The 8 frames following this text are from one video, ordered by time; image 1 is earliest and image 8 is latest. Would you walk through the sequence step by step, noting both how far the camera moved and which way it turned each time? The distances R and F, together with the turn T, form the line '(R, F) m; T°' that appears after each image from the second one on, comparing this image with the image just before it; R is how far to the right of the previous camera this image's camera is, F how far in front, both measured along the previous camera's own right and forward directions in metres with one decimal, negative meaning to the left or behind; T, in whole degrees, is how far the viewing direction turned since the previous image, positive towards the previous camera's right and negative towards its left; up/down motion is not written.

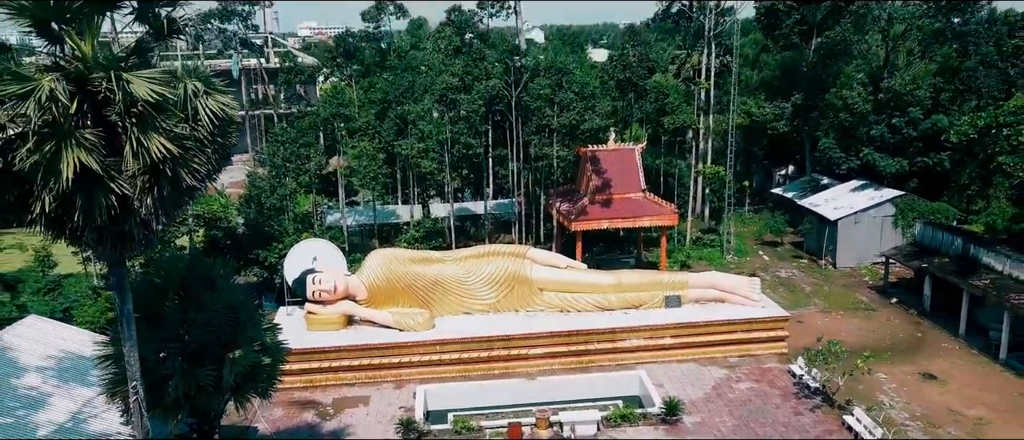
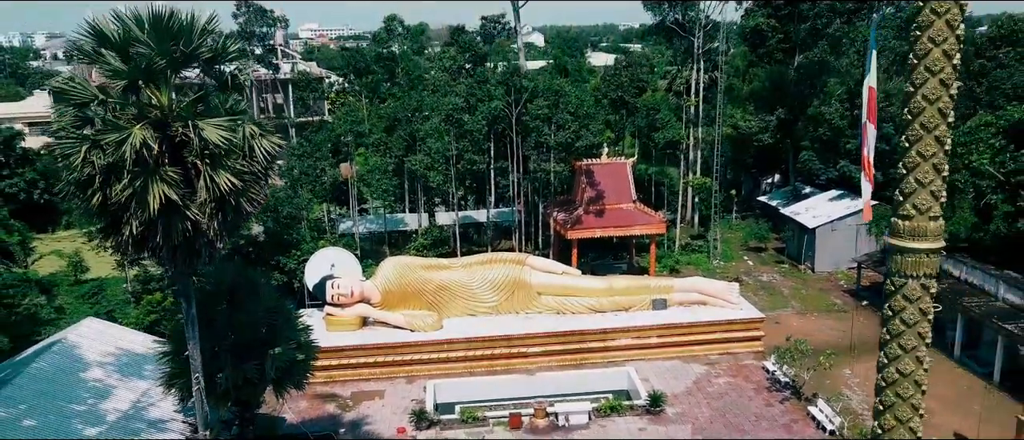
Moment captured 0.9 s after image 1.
(0.0, -1.2) m; 0°
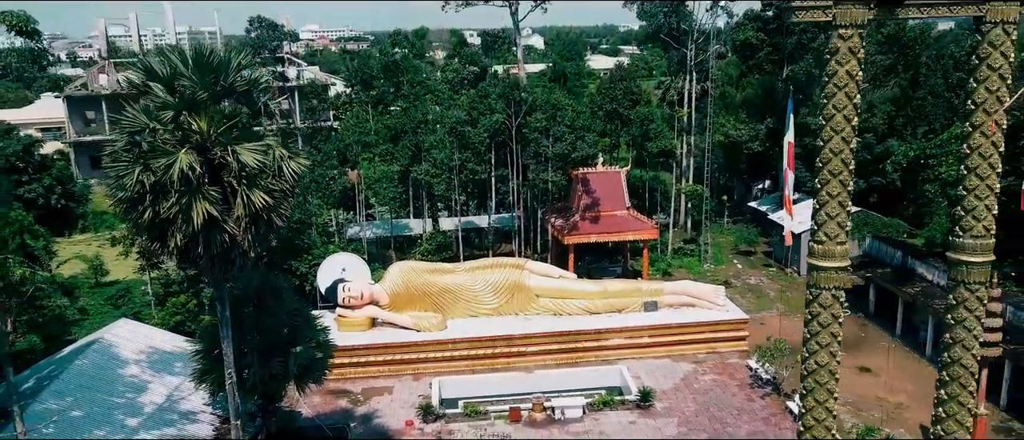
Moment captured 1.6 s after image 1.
(0.0, -0.9) m; 0°
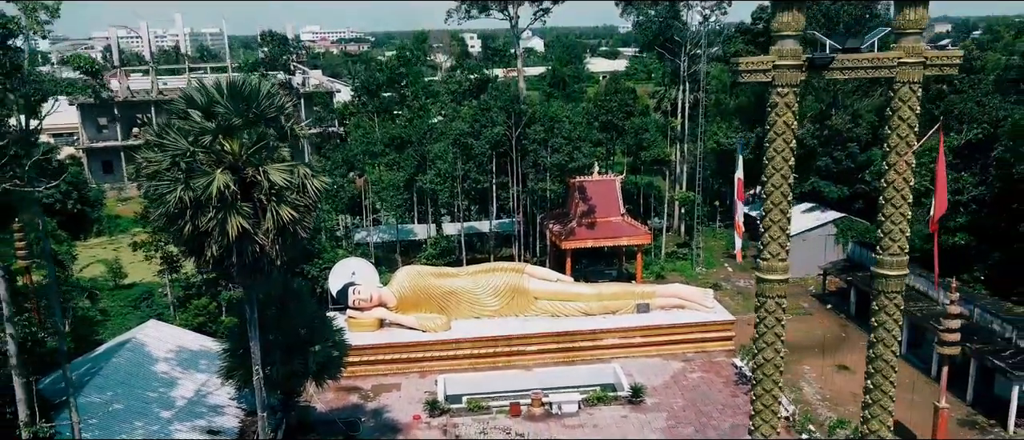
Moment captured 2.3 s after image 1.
(0.0, -0.9) m; 0°
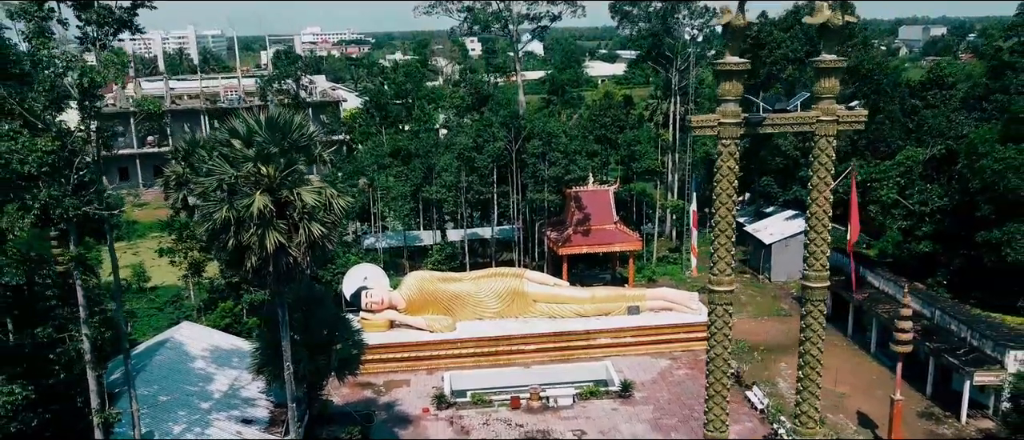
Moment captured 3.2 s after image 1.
(0.0, -1.3) m; 0°
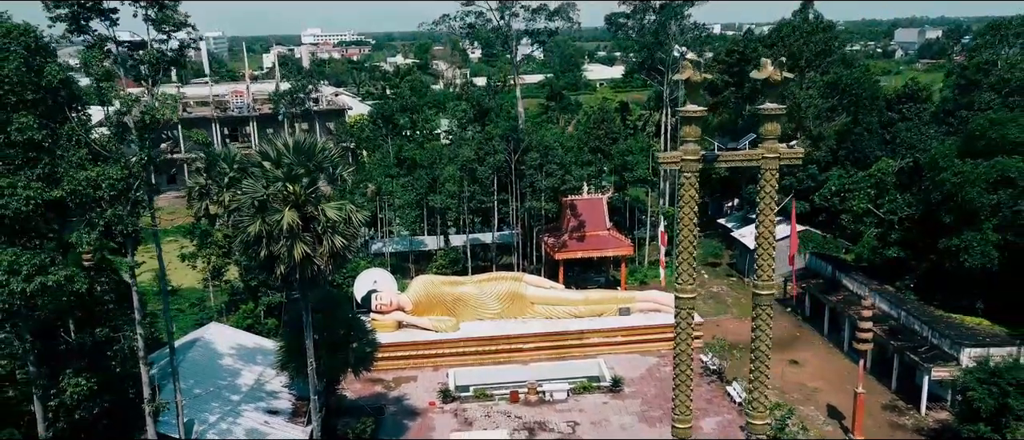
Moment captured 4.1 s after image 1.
(0.0, -1.3) m; 0°
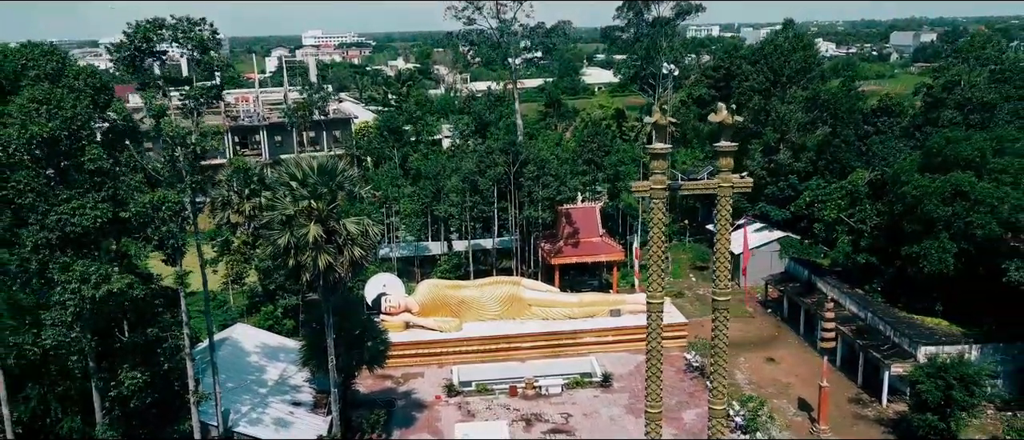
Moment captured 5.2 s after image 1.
(0.0, -1.4) m; 0°
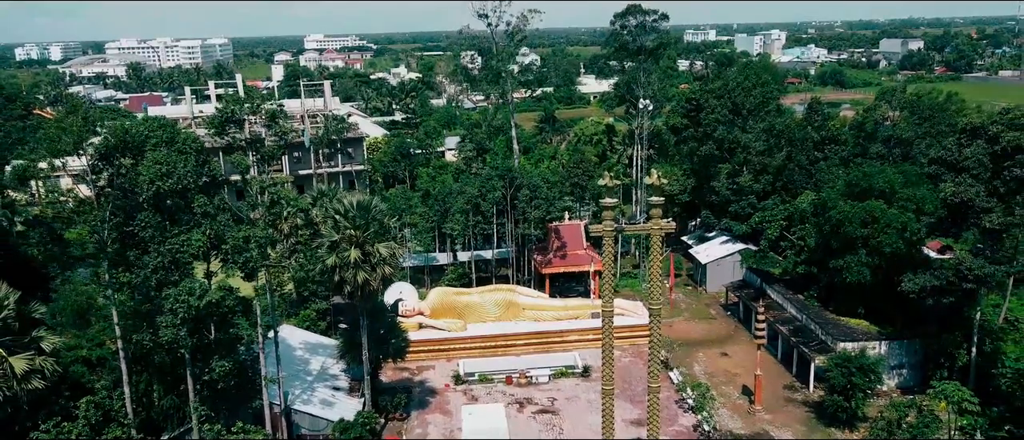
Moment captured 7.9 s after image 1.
(+0.1, -3.6) m; 0°
